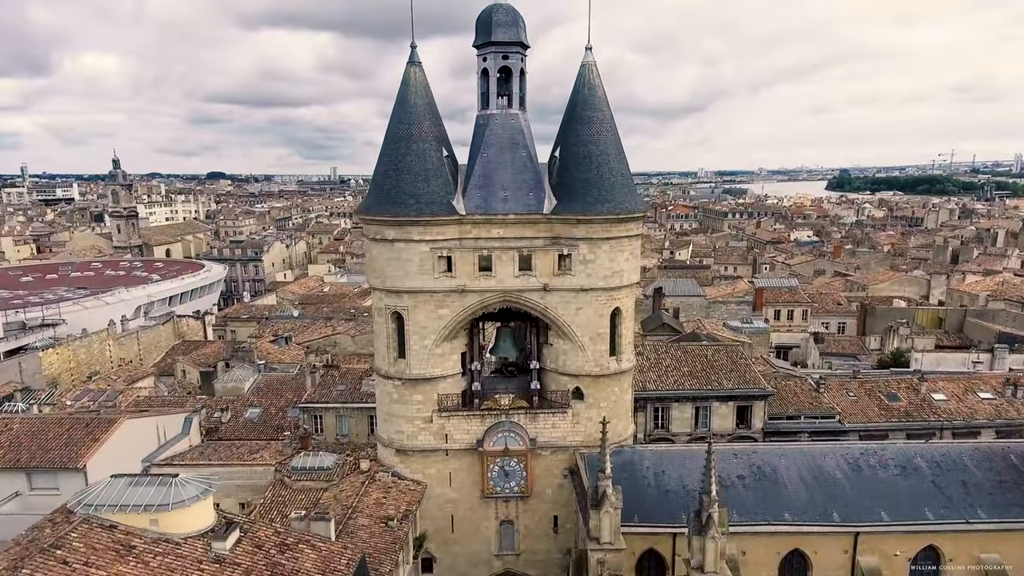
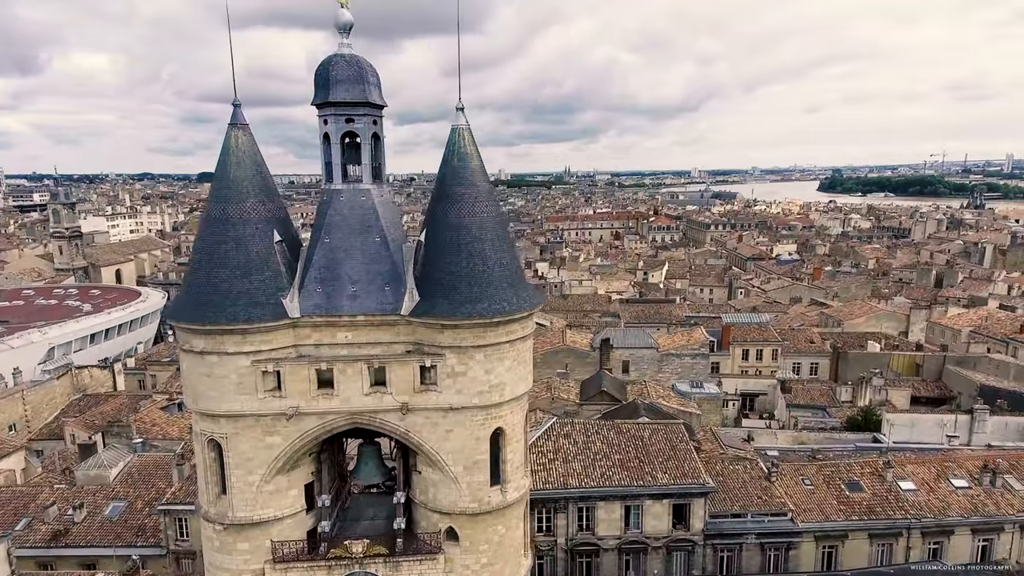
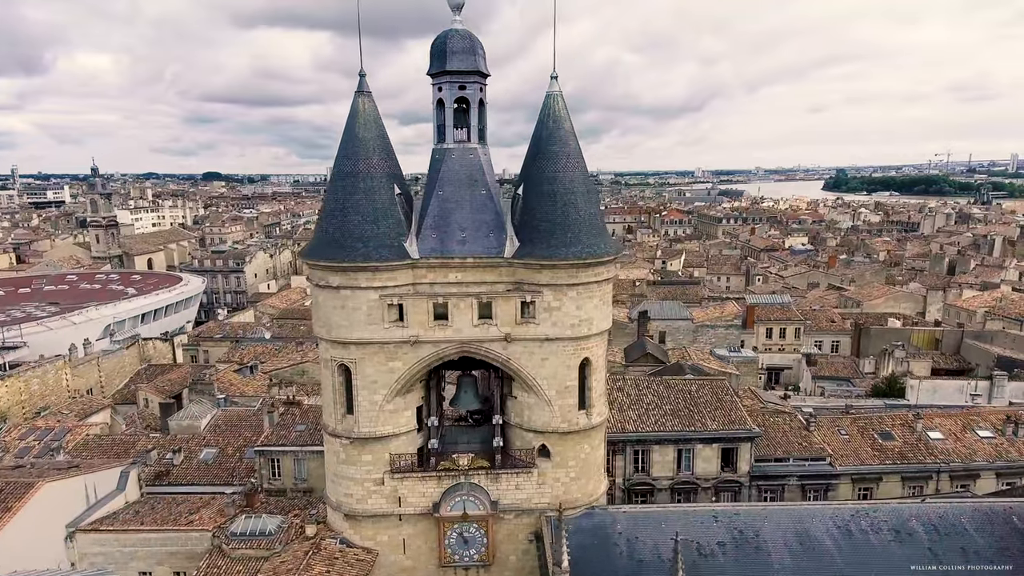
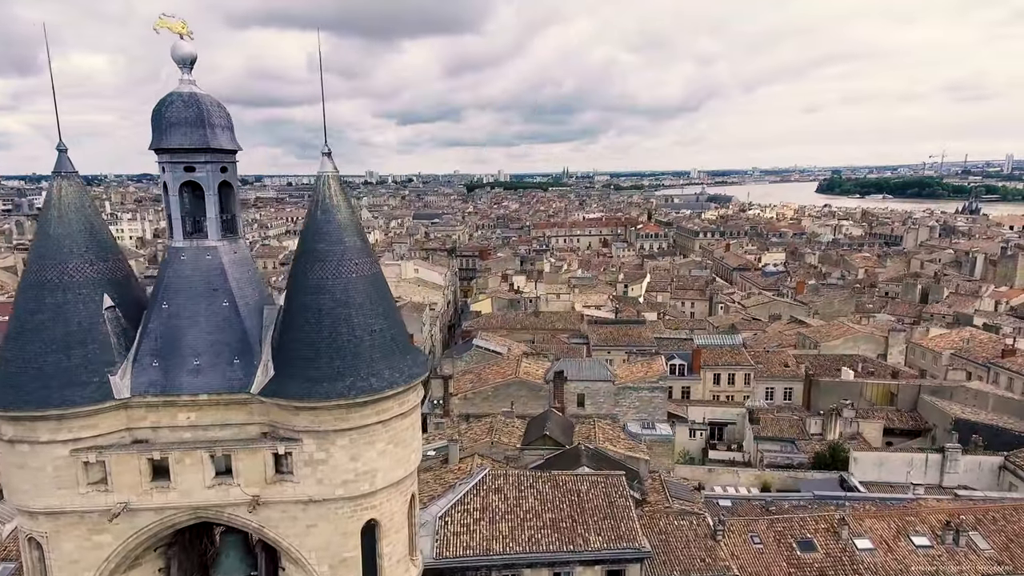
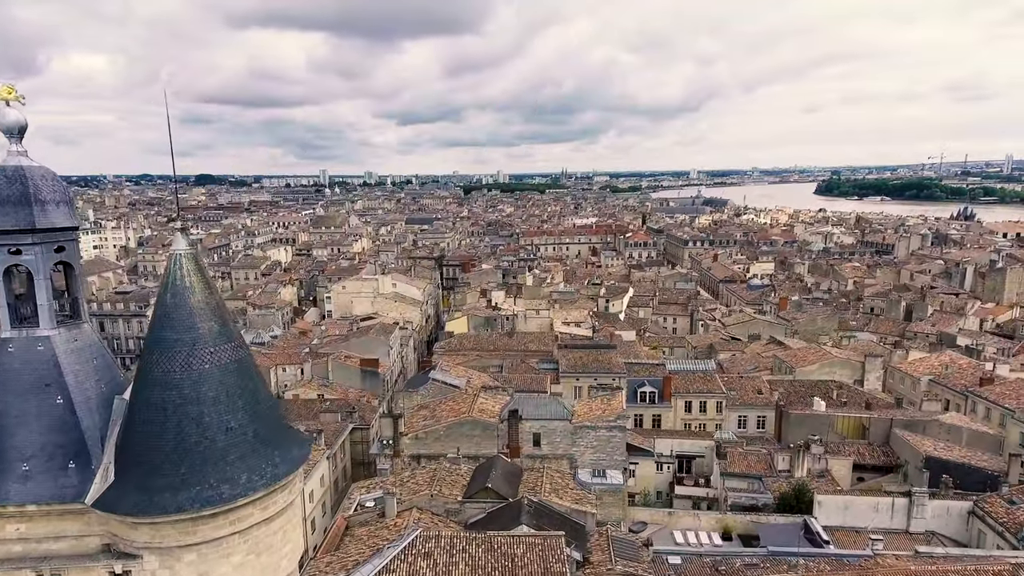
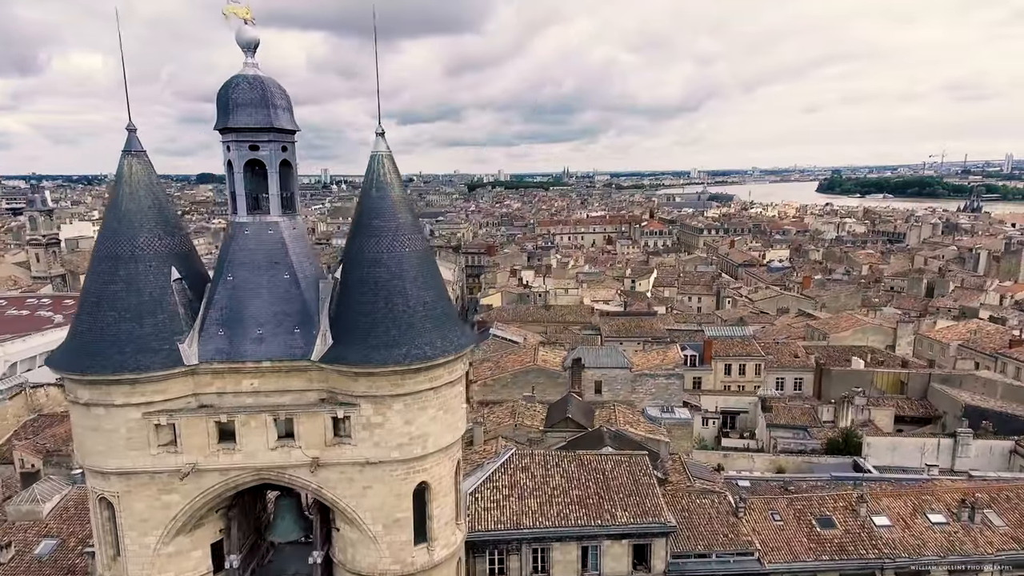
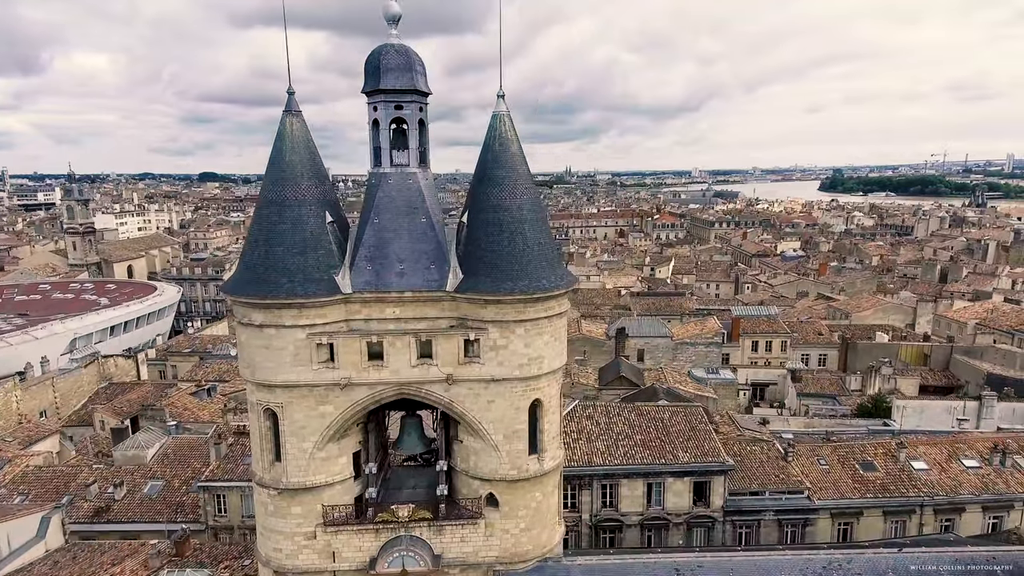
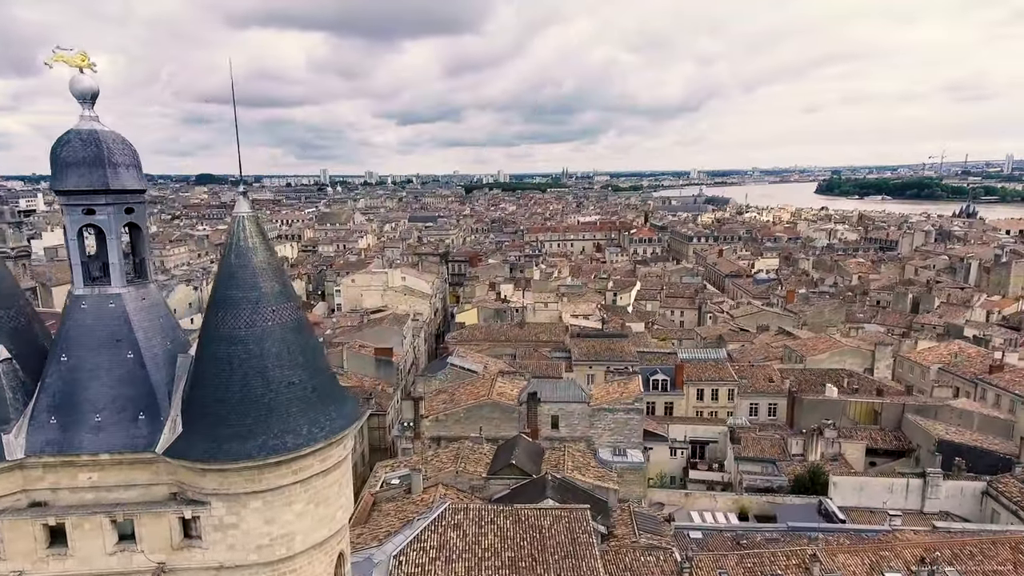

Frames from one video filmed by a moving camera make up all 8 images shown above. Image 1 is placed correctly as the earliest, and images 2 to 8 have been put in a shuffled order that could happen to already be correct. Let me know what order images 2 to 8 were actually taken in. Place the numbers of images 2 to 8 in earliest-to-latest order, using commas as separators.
3, 7, 2, 6, 4, 8, 5
